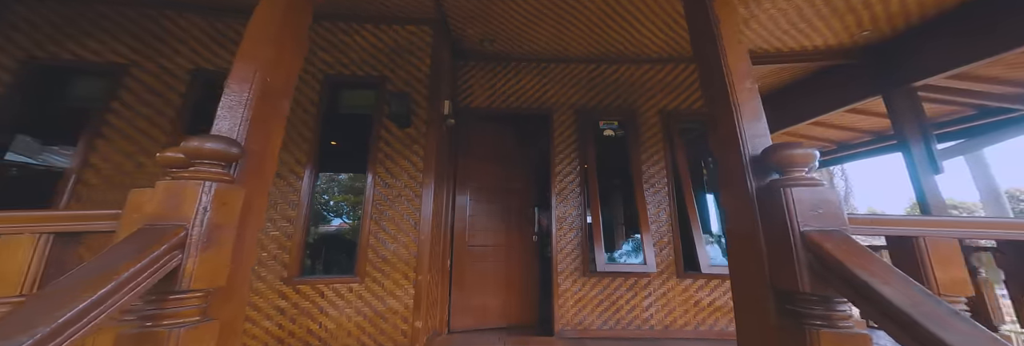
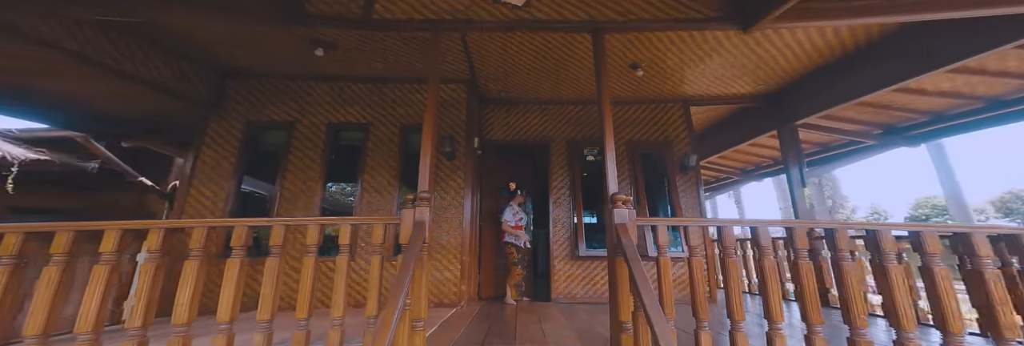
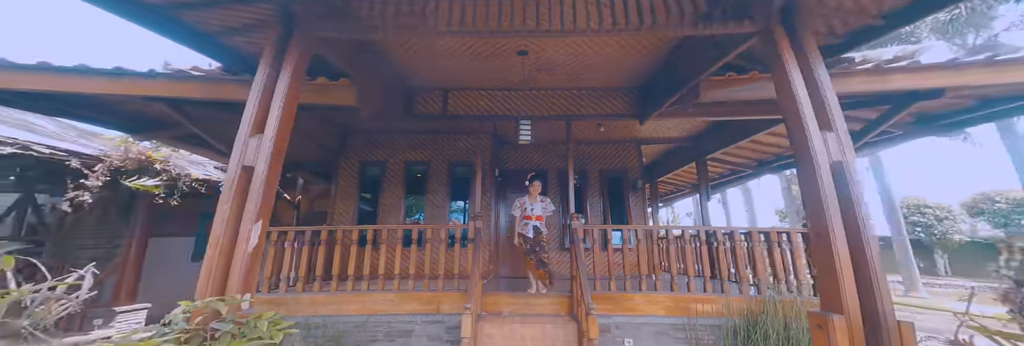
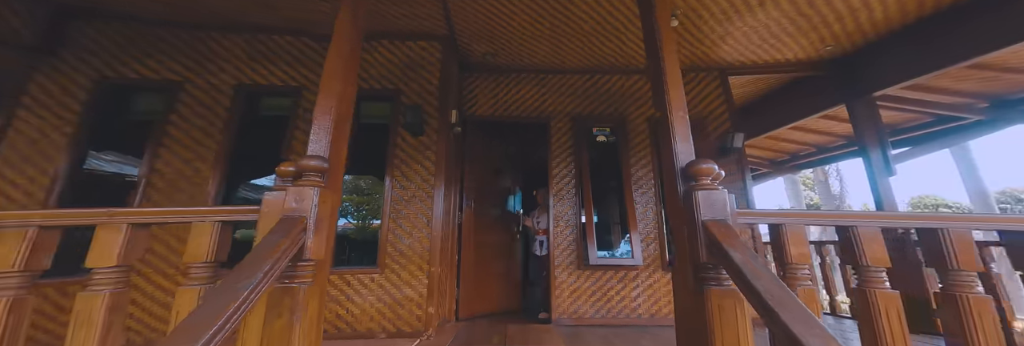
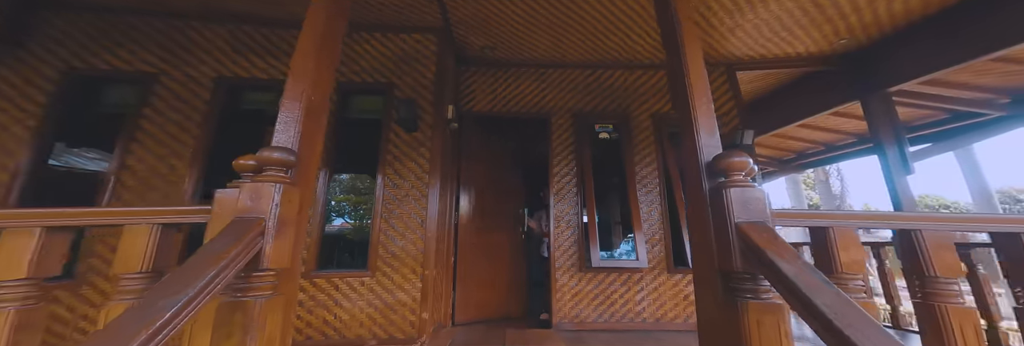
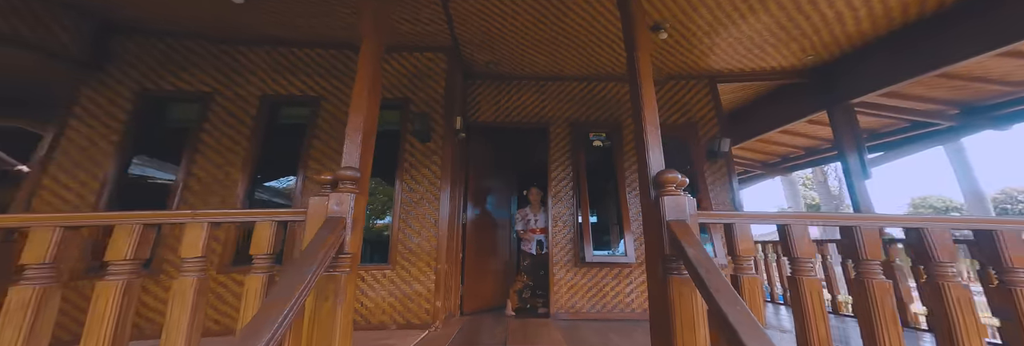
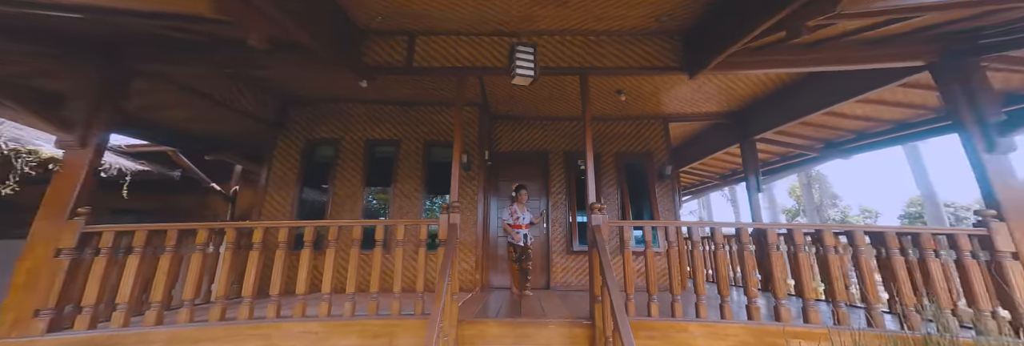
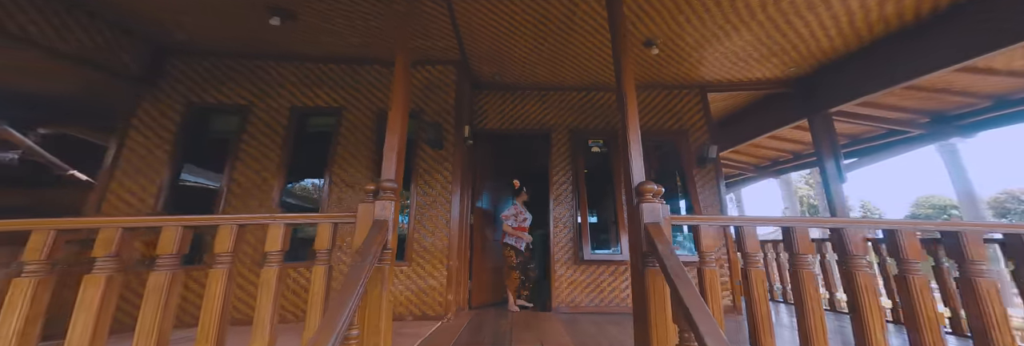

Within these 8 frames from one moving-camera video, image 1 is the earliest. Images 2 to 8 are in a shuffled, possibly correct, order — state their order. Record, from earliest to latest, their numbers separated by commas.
5, 4, 6, 8, 2, 7, 3
